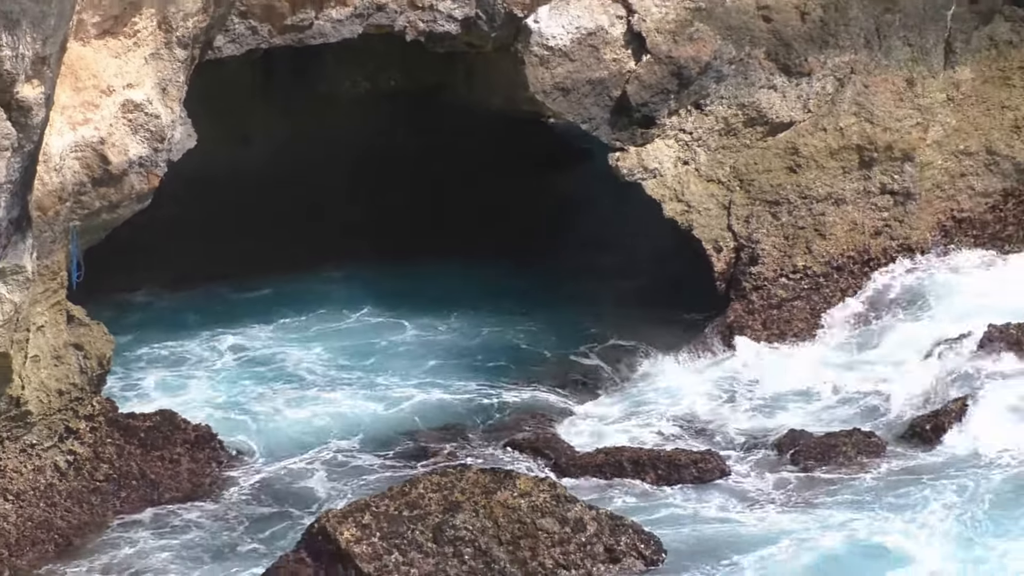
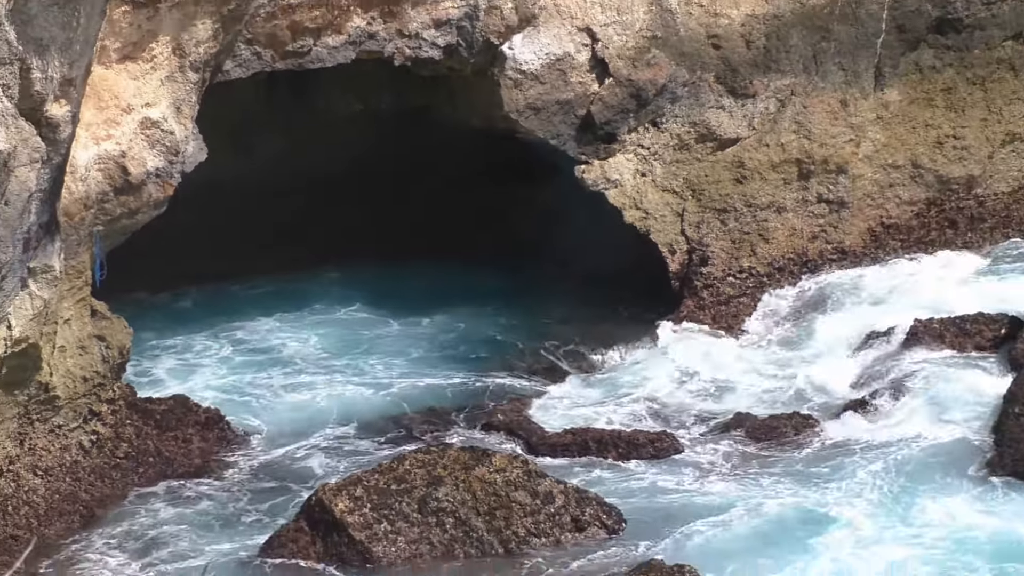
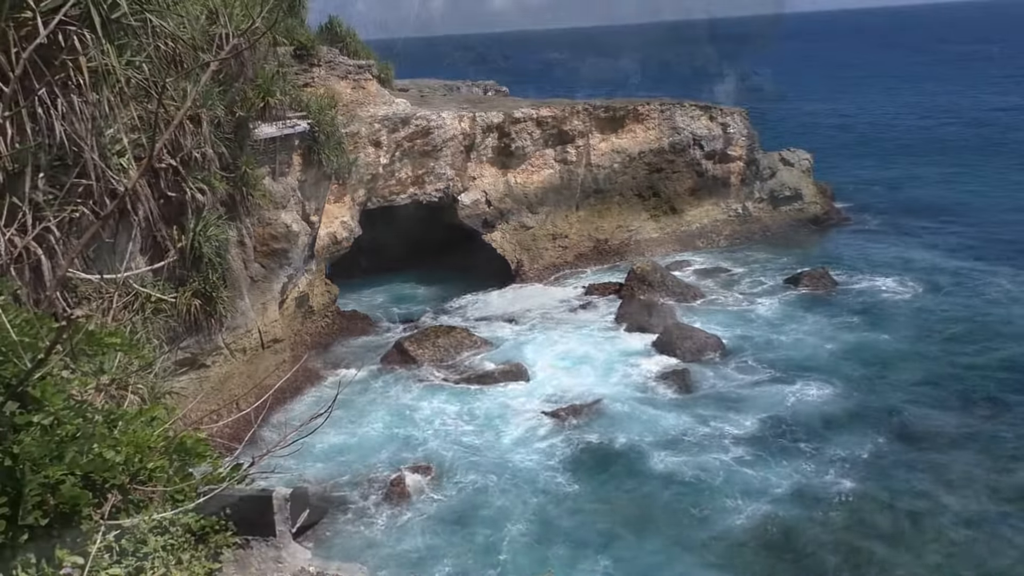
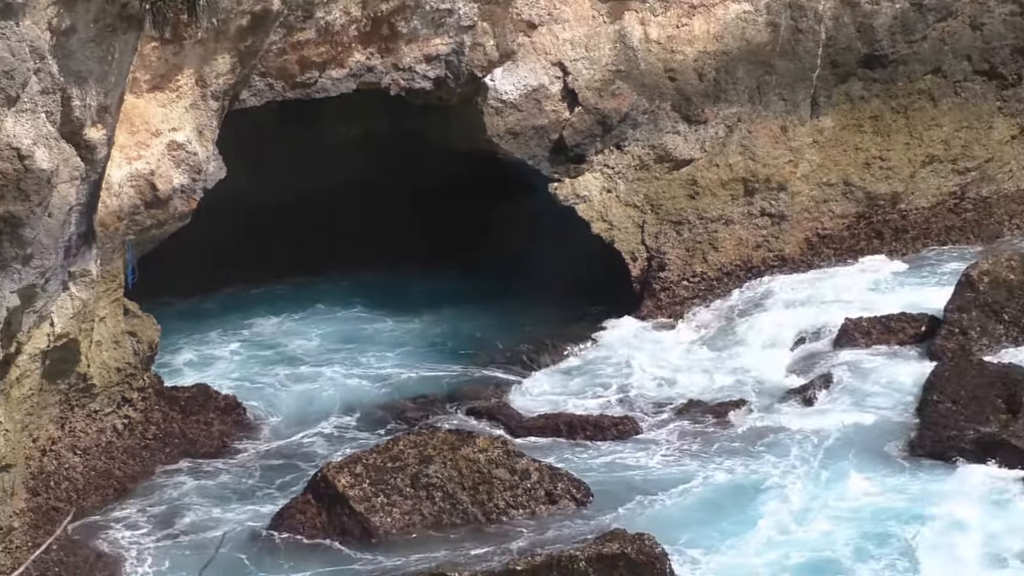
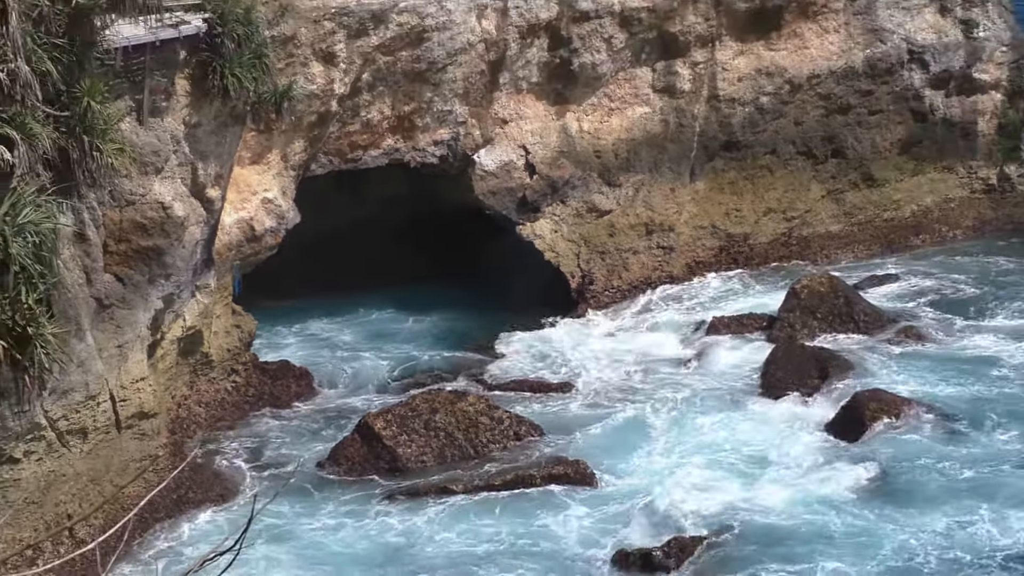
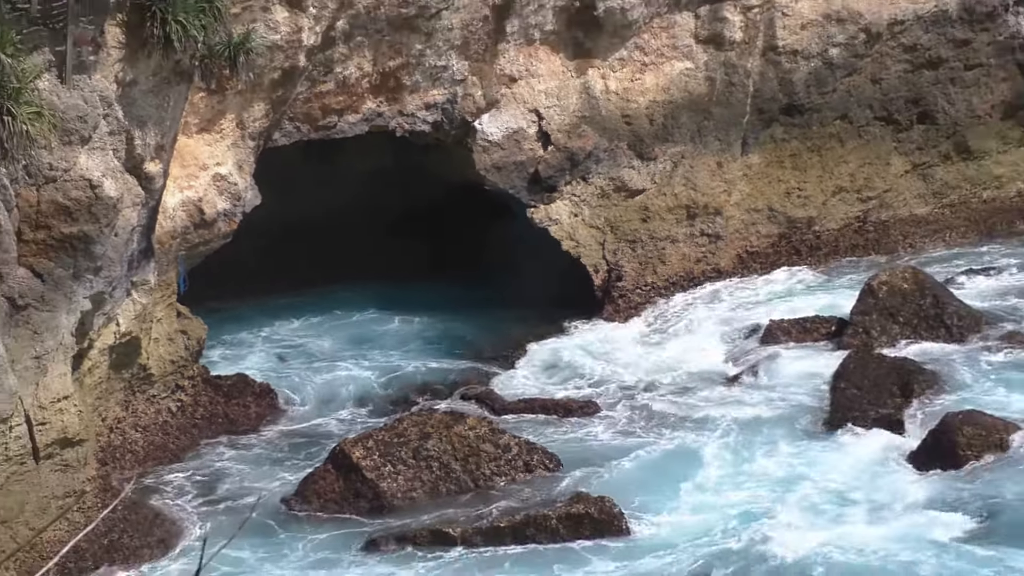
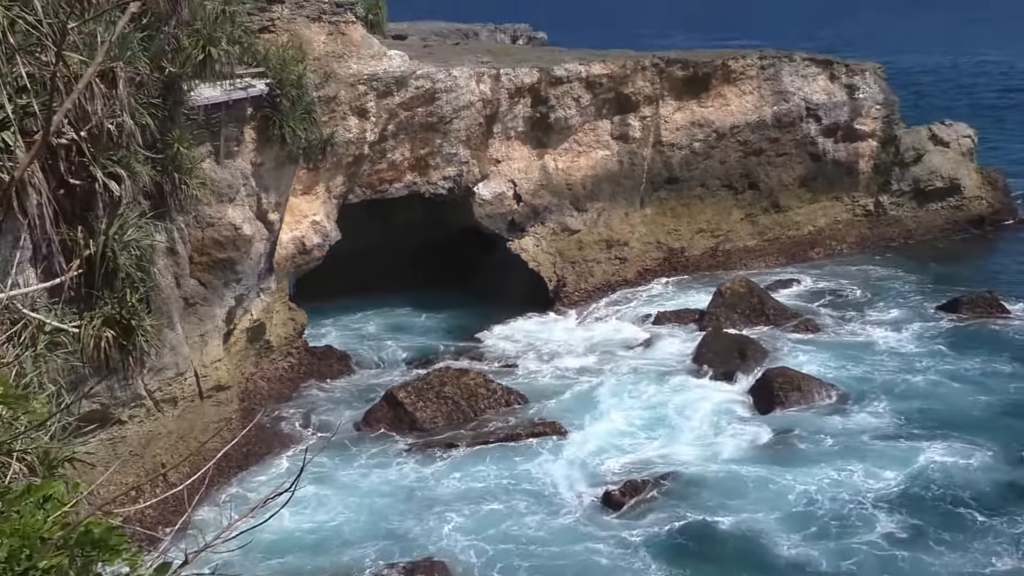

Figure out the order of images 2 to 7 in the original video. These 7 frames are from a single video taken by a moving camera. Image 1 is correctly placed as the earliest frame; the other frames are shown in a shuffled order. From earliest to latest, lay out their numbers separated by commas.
2, 4, 6, 5, 7, 3
